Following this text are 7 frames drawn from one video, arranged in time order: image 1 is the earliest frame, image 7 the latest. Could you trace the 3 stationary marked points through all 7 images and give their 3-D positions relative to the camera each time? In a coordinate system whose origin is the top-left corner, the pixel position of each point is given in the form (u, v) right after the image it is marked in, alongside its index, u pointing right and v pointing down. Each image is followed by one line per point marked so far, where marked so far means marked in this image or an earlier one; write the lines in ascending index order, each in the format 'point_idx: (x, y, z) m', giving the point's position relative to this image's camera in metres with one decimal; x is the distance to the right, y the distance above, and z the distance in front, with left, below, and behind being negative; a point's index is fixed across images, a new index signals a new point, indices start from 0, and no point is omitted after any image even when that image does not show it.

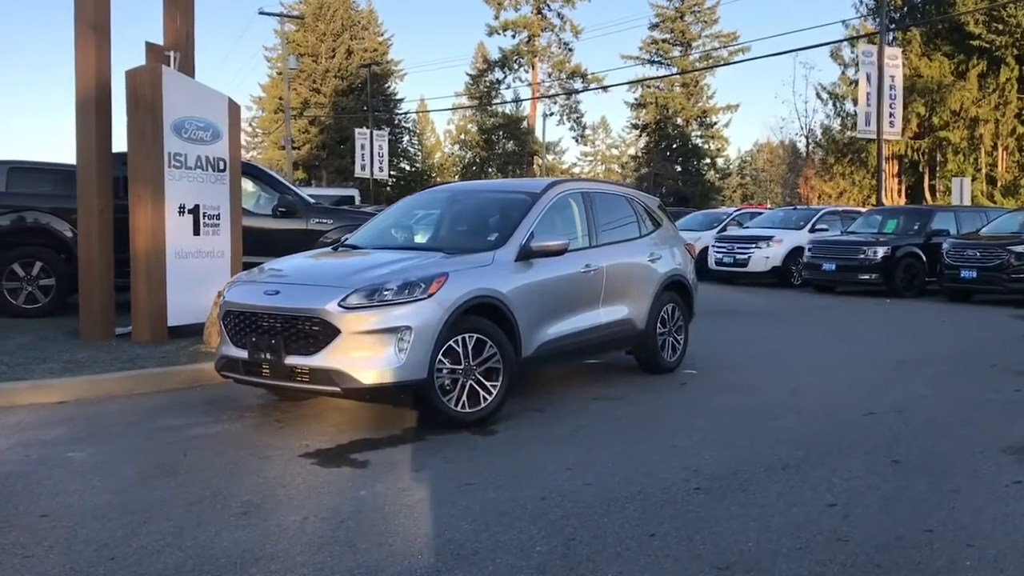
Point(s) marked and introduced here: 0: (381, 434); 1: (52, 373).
0: (-0.9, -0.9, +6.4) m
1: (-3.7, -0.7, +7.9) m
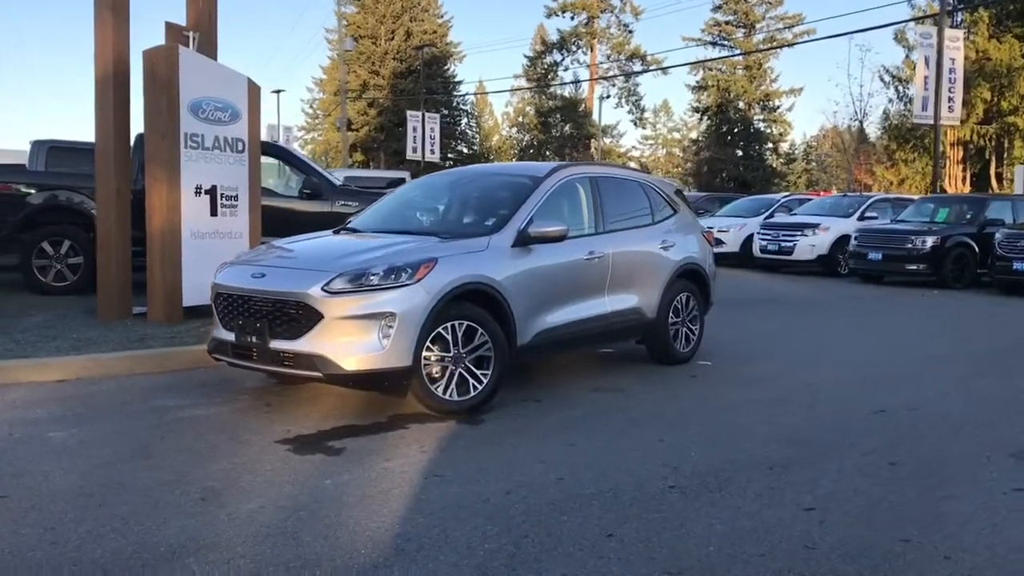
0: (-0.9, -0.9, +6.3) m
1: (-3.7, -0.5, +8.0) m
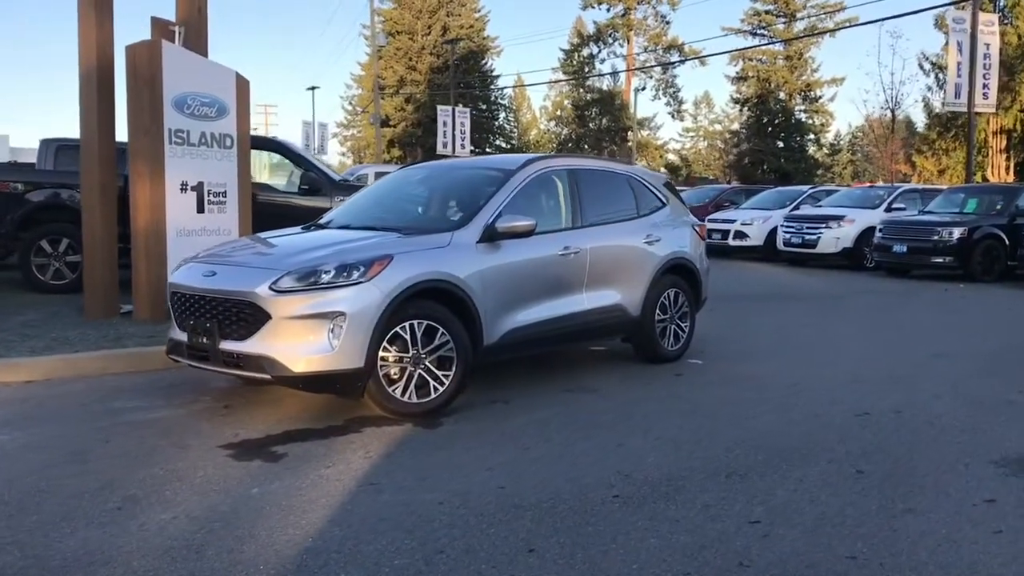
0: (-1.2, -0.8, +6.1) m
1: (-3.8, -0.5, +7.9) m
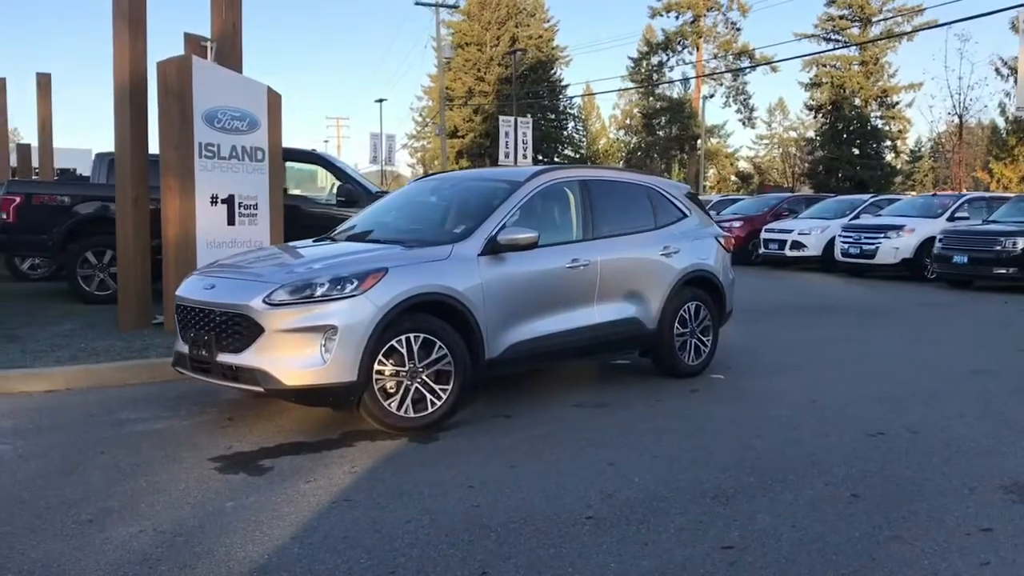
0: (-1.2, -0.9, +6.1) m
1: (-3.7, -0.6, +8.1) m
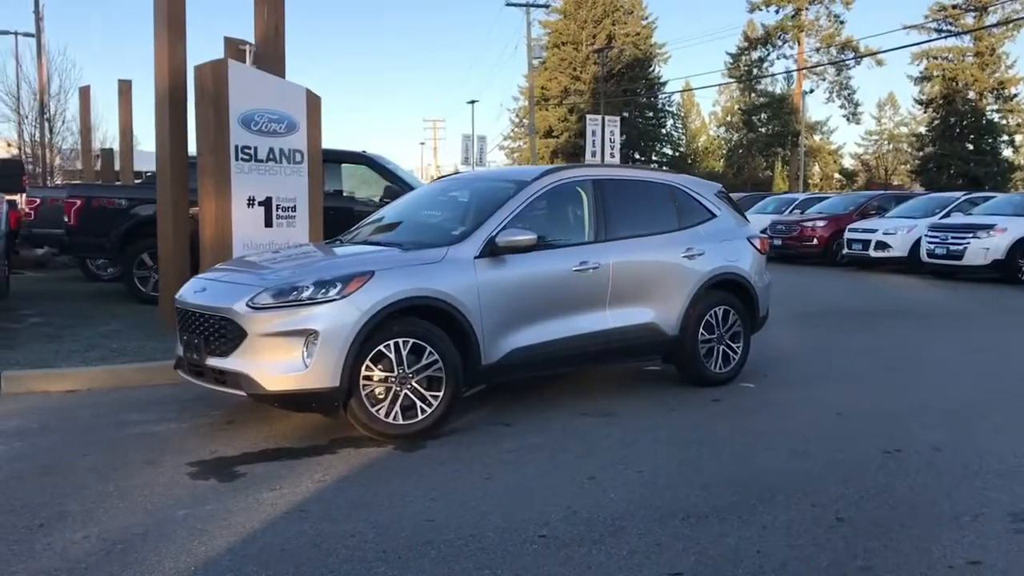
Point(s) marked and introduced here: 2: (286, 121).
0: (-1.3, -0.9, +6.0) m
1: (-3.6, -0.6, +8.2) m
2: (-2.3, +1.7, +10.2) m
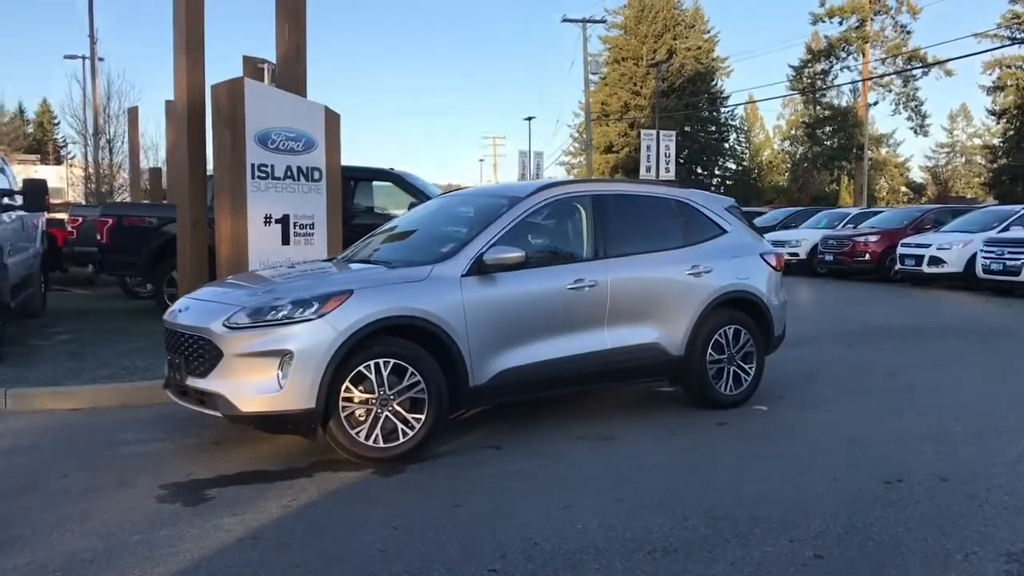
0: (-1.4, -1.1, +5.9) m
1: (-3.5, -0.8, +8.2) m
2: (-2.2, +1.6, +10.2) m
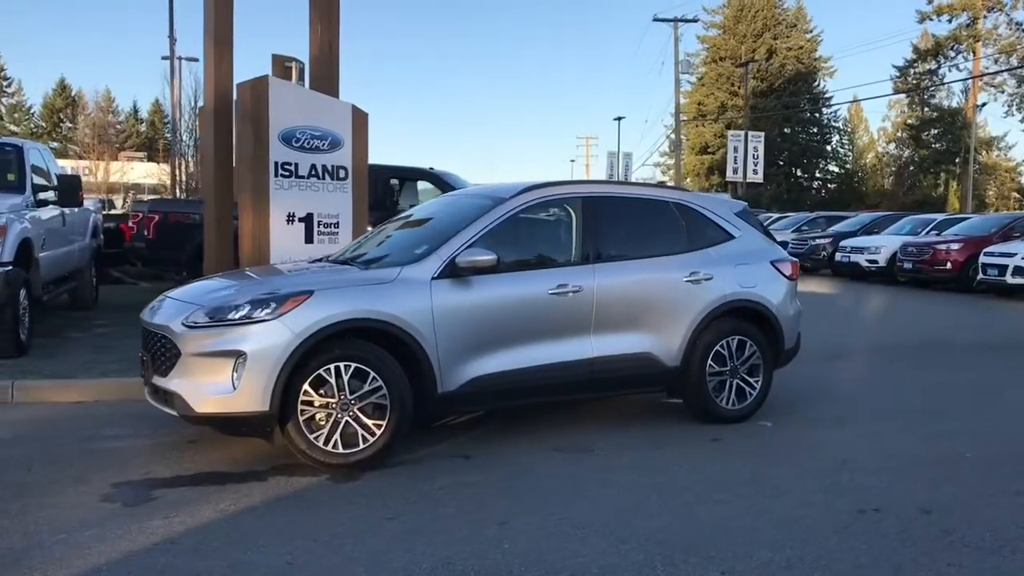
0: (-1.6, -1.1, +5.8) m
1: (-3.5, -0.7, +8.4) m
2: (-1.9, +1.6, +10.2) m
